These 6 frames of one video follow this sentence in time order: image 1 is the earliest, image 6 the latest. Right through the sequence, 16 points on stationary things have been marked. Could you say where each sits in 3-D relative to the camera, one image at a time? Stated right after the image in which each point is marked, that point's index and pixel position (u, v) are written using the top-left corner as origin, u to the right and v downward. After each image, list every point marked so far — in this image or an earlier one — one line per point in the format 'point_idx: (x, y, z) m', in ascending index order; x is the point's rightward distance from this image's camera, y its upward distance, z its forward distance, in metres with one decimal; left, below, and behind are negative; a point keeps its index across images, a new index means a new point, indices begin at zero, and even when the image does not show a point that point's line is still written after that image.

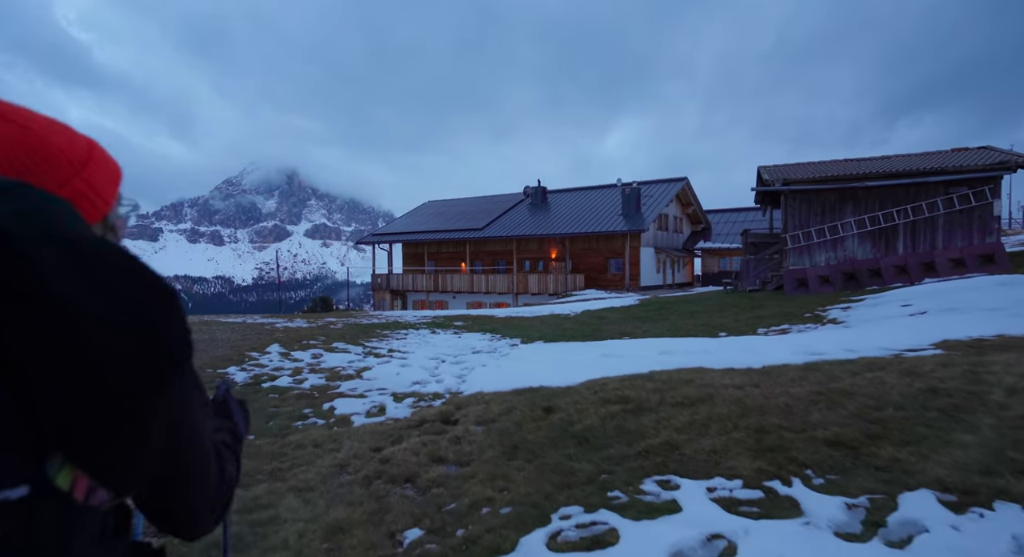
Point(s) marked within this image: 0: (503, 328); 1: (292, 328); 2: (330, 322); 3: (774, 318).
0: (-0.2, -1.3, +14.4) m
1: (-5.3, -1.2, +13.7) m
2: (-4.9, -1.2, +15.5) m
3: (+5.3, -0.8, +11.5) m
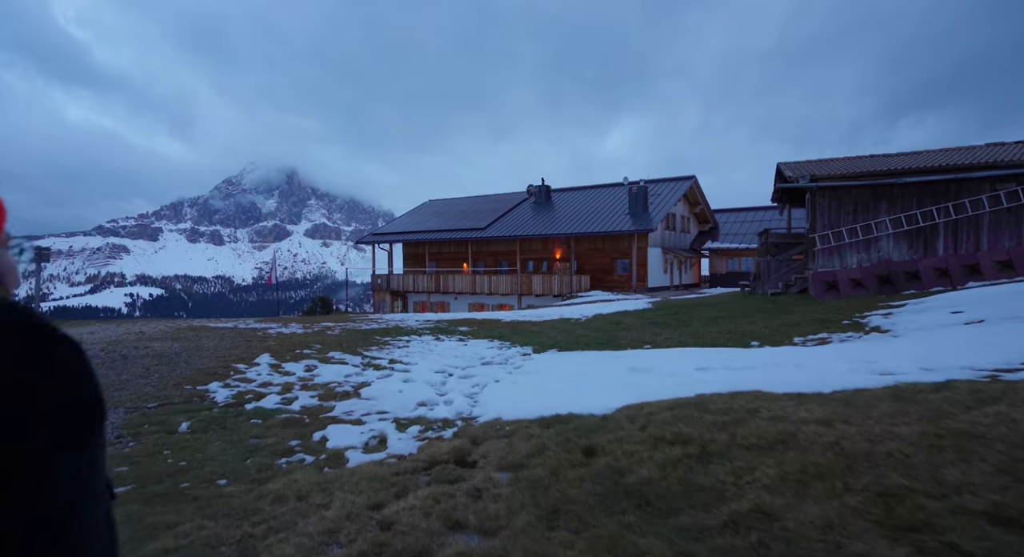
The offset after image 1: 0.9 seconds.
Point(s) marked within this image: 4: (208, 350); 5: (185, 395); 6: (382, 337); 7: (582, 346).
0: (0.0, -1.3, +13.5) m
1: (-5.1, -1.3, +12.8) m
2: (-4.7, -1.3, +14.6) m
3: (+5.5, -0.9, +10.6) m
4: (-5.4, -1.3, +10.2) m
5: (-4.0, -1.4, +6.9) m
6: (-2.9, -1.3, +12.7) m
7: (+1.4, -1.3, +11.4) m
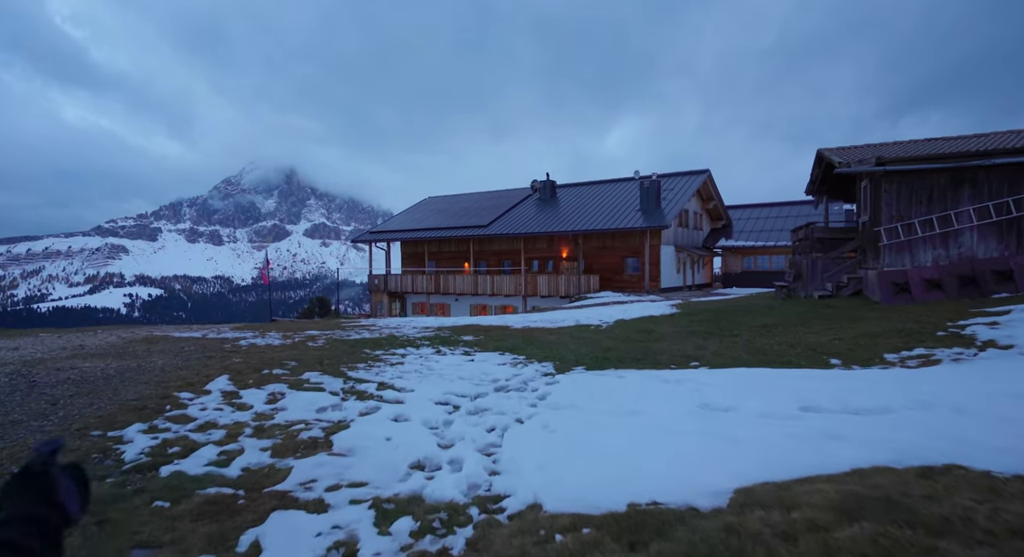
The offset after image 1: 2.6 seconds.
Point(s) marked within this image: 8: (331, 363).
0: (+0.3, -1.4, +11.5) m
1: (-4.8, -1.3, +10.8) m
2: (-4.4, -1.3, +12.6) m
3: (+5.8, -0.9, +8.7) m
4: (-5.2, -1.3, +8.2) m
5: (-3.7, -1.5, +4.9) m
6: (-2.6, -1.4, +10.7) m
7: (+1.7, -1.4, +9.4) m
8: (-3.0, -1.4, +9.3) m
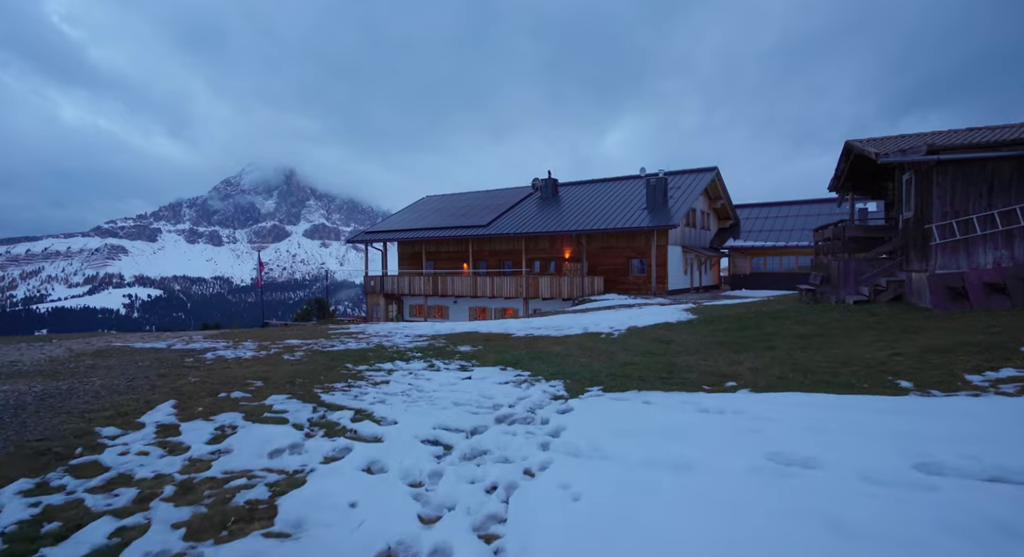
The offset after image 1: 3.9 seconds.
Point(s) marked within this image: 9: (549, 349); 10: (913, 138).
0: (+0.3, -1.4, +10.2) m
1: (-4.7, -1.4, +9.4) m
2: (-4.4, -1.4, +11.3) m
3: (+5.9, -1.0, +7.3) m
4: (-5.1, -1.4, +6.8) m
5: (-3.6, -1.5, +3.6) m
6: (-2.6, -1.4, +9.4) m
7: (+1.7, -1.4, +8.0) m
8: (-2.9, -1.5, +8.0) m
9: (+0.7, -1.4, +11.4) m
10: (+8.5, +3.0, +12.0) m
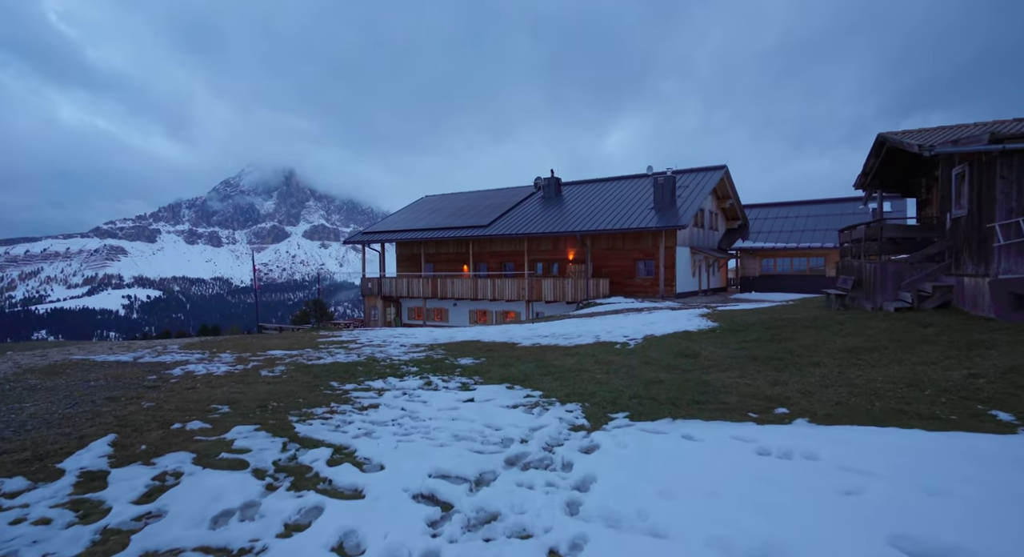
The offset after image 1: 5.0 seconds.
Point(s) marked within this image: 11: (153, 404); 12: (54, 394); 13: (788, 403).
0: (+0.4, -1.5, +9.0) m
1: (-4.6, -1.5, +8.3) m
2: (-4.3, -1.5, +10.1) m
3: (+6.0, -1.0, +6.1) m
4: (-5.0, -1.5, +5.7) m
5: (-3.5, -1.6, +2.4) m
6: (-2.5, -1.5, +8.2) m
7: (+1.8, -1.5, +6.9) m
8: (-2.8, -1.6, +6.8) m
9: (+0.9, -1.5, +10.2) m
10: (+8.6, +2.9, +10.9) m
11: (-4.3, -1.5, +6.8) m
12: (-5.6, -1.4, +7.0) m
13: (+3.2, -1.4, +6.6) m
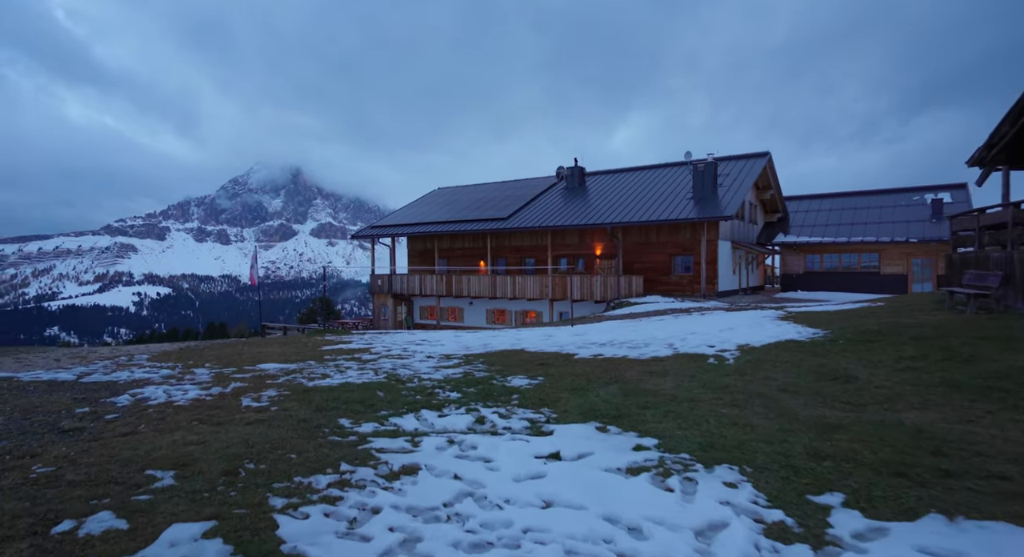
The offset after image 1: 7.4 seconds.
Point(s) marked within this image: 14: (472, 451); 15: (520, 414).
0: (+1.4, -1.4, +6.3) m
1: (-3.7, -1.4, +5.6) m
2: (-3.3, -1.4, +7.4) m
3: (+6.9, -1.0, +3.4) m
4: (-4.1, -1.4, +3.0) m
5: (-2.6, -1.5, -0.3) m
6: (-1.5, -1.4, +5.5) m
7: (+2.8, -1.4, +4.2) m
8: (-1.9, -1.5, +4.1) m
9: (+1.8, -1.4, +7.5) m
10: (+9.6, +2.9, +8.0) m
11: (-3.3, -1.4, +4.1) m
12: (-4.7, -1.3, +4.4) m
13: (+4.1, -1.4, +3.8) m
14: (-0.3, -1.5, +4.9) m
15: (+0.1, -1.5, +6.3) m
